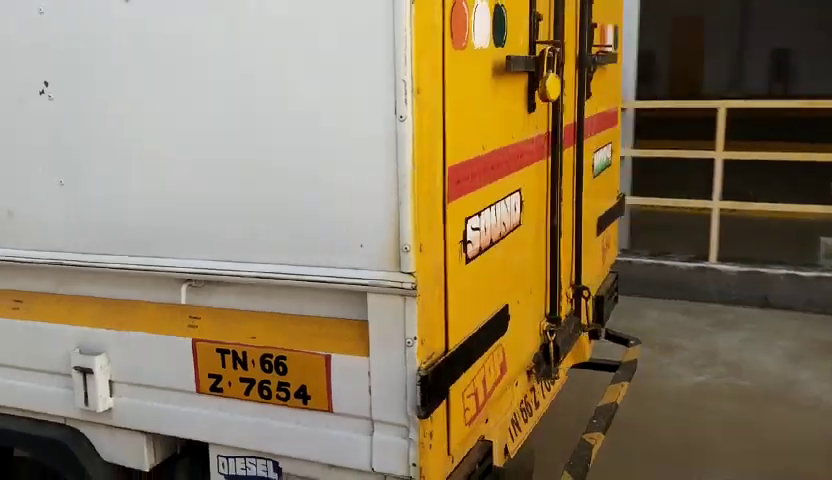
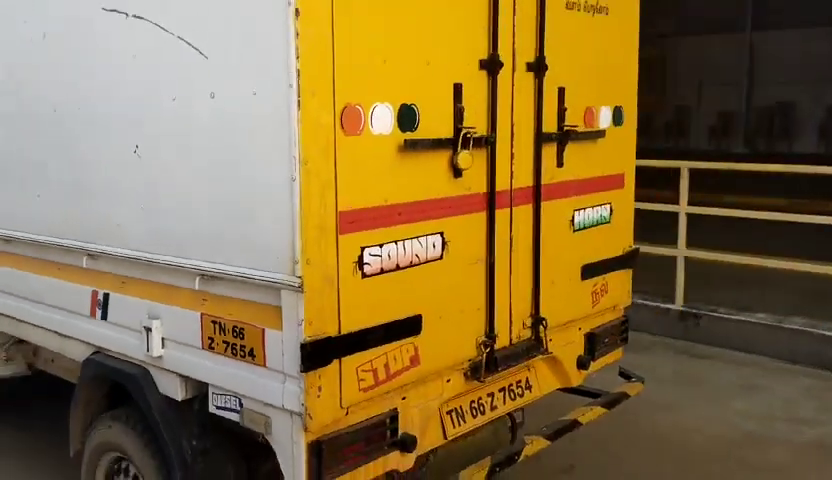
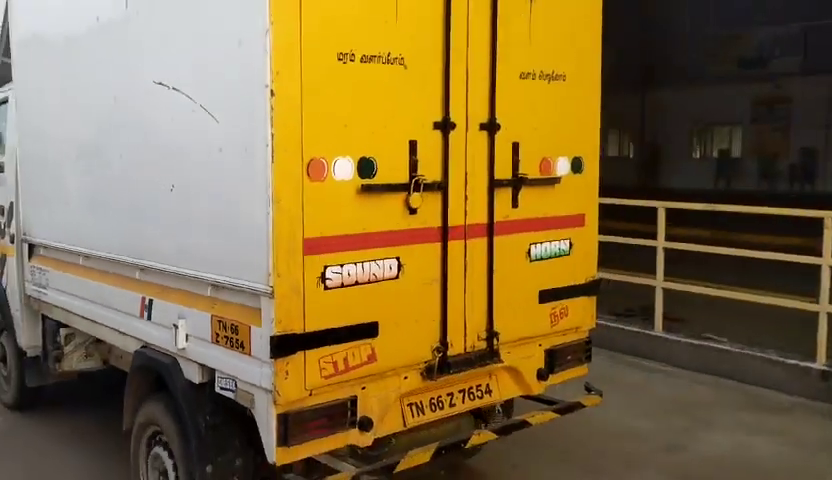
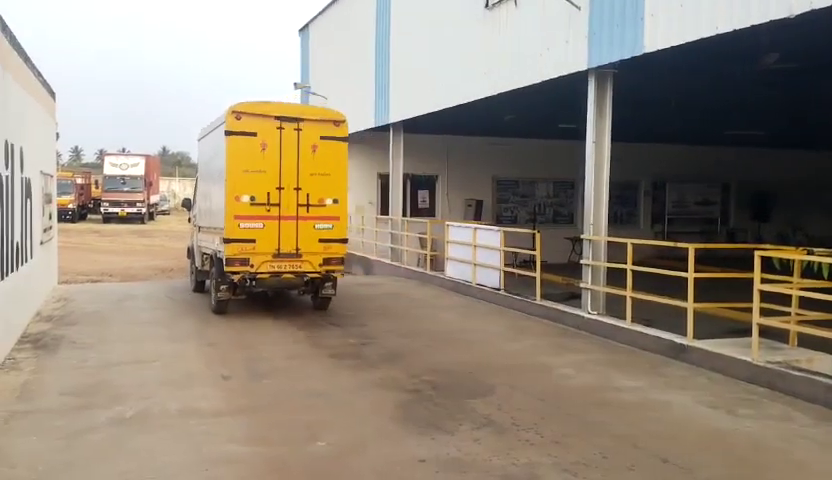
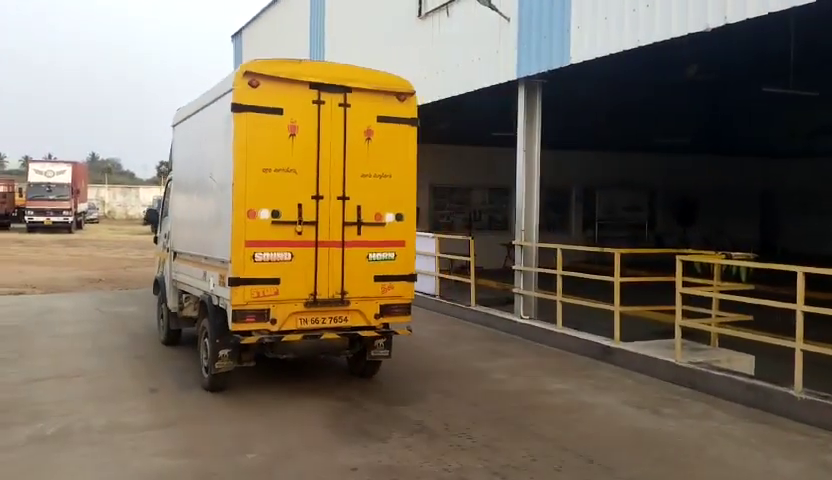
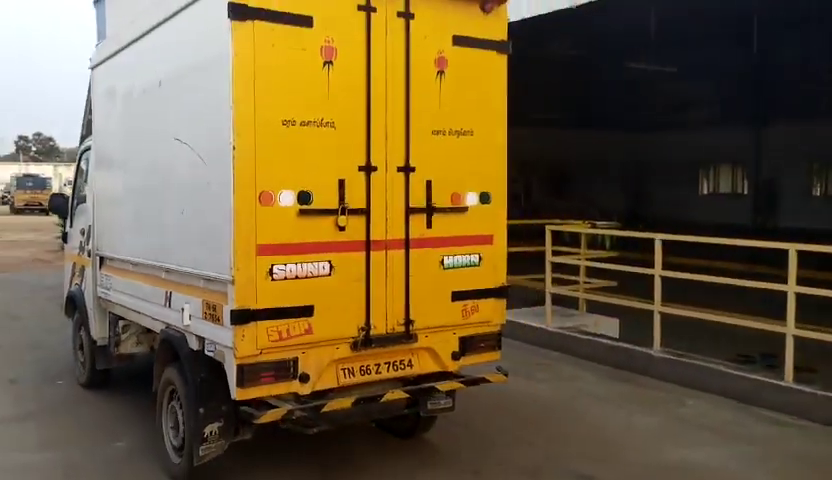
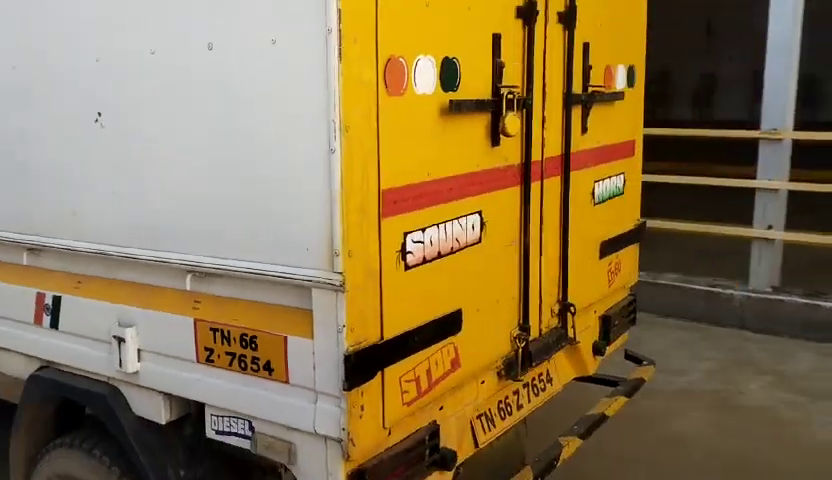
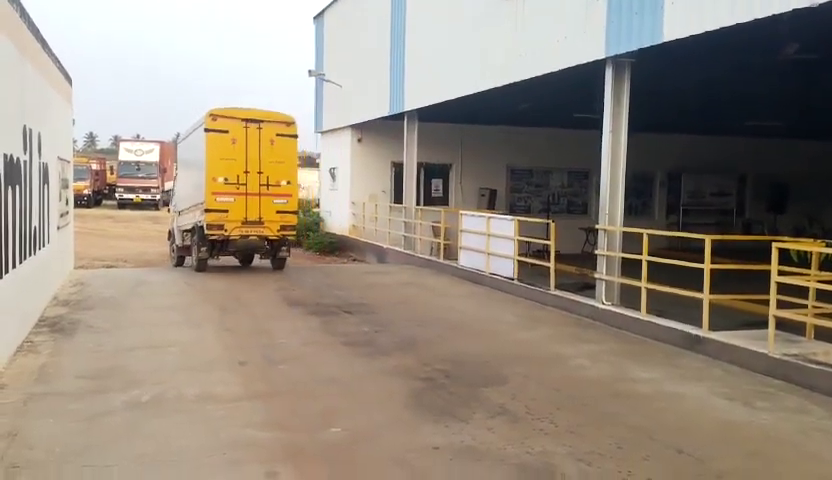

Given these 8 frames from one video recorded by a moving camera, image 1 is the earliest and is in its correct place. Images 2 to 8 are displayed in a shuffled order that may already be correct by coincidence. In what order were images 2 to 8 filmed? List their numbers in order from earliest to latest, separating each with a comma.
7, 2, 3, 6, 5, 4, 8
